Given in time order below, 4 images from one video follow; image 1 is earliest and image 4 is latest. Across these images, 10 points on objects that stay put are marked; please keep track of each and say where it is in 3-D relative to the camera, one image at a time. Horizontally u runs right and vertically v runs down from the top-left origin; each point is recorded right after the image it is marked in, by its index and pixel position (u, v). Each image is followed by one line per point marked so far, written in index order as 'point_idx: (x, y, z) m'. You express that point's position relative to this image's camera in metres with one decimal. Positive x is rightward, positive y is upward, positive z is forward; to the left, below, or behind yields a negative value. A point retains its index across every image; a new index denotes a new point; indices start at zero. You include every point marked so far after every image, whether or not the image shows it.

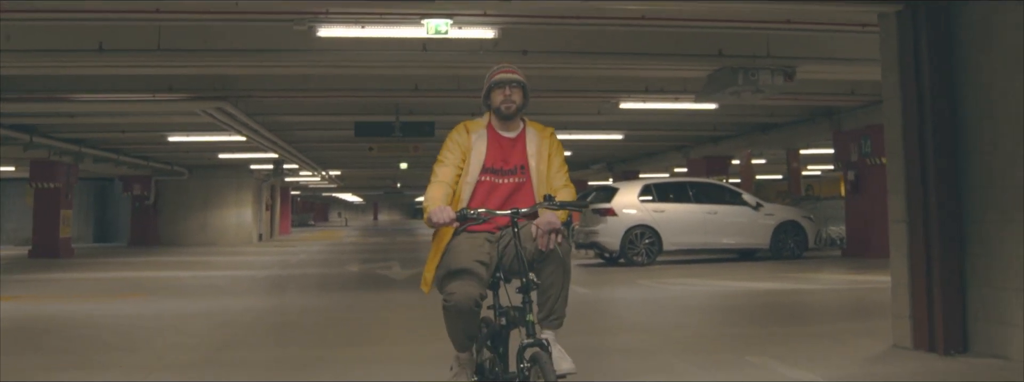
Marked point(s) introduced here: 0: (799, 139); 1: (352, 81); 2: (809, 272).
0: (+5.4, +1.0, +18.7) m
1: (-2.0, +1.4, +12.3) m
2: (+3.8, -1.0, +12.8) m
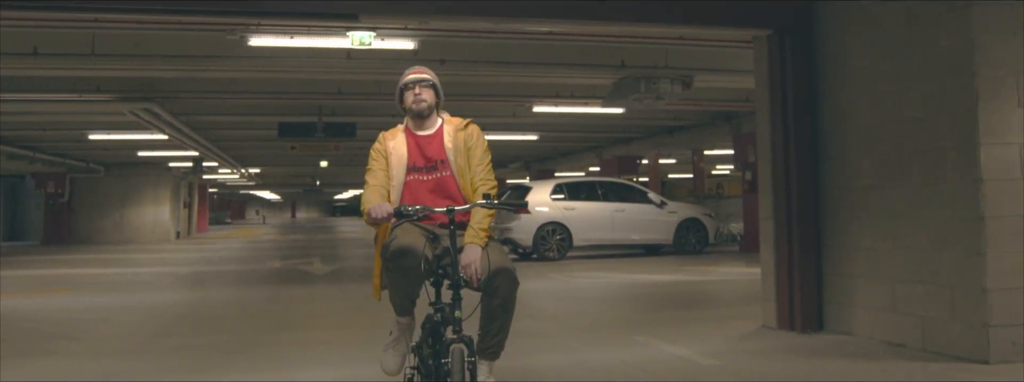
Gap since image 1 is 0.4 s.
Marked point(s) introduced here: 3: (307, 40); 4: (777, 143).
0: (+3.8, +1.0, +19.7) m
1: (-3.1, +1.4, +12.8) m
2: (+2.7, -1.0, +13.7) m
3: (-1.7, +1.3, +8.3) m
4: (+1.8, +0.3, +6.6) m
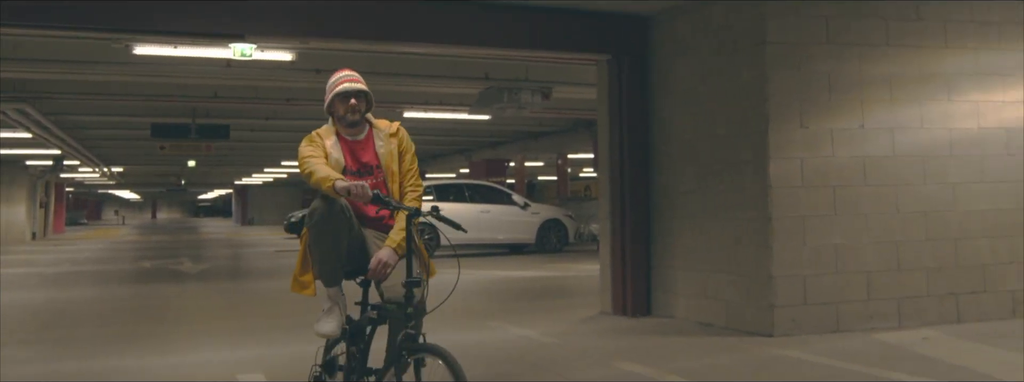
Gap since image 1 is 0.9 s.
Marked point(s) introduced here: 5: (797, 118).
0: (+1.1, +0.9, +20.9) m
1: (-4.8, +1.4, +13.1) m
2: (+0.8, -1.1, +14.8) m
3: (-2.9, +1.3, +8.8) m
4: (+0.8, +0.3, +7.6) m
5: (+1.8, +0.5, +6.3) m
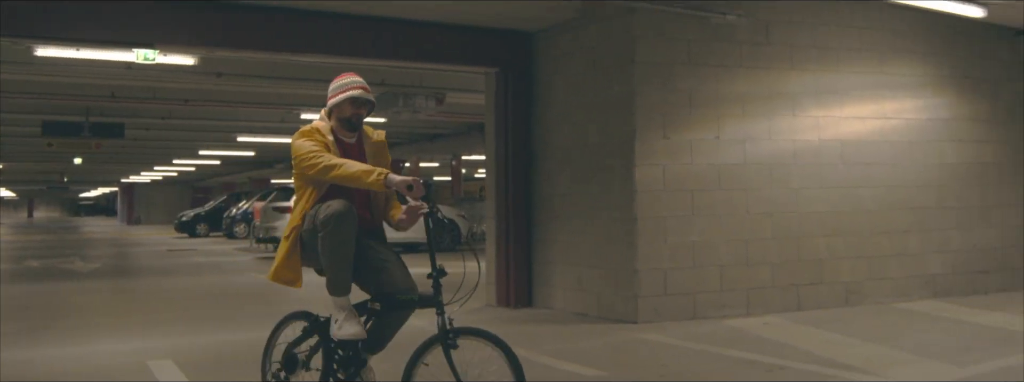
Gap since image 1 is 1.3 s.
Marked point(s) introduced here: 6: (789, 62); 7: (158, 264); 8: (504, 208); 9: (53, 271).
0: (-1.1, +0.9, +21.5) m
1: (-6.2, +1.4, +13.2) m
2: (-0.8, -1.1, +15.4) m
3: (-3.9, +1.3, +9.1) m
4: (-0.1, +0.3, +8.3) m
5: (+1.1, +0.4, +7.1) m
6: (+2.2, +1.0, +7.8) m
7: (-6.5, -1.3, +18.0) m
8: (-0.1, -0.1, +8.2) m
9: (-7.9, -1.4, +16.9) m
